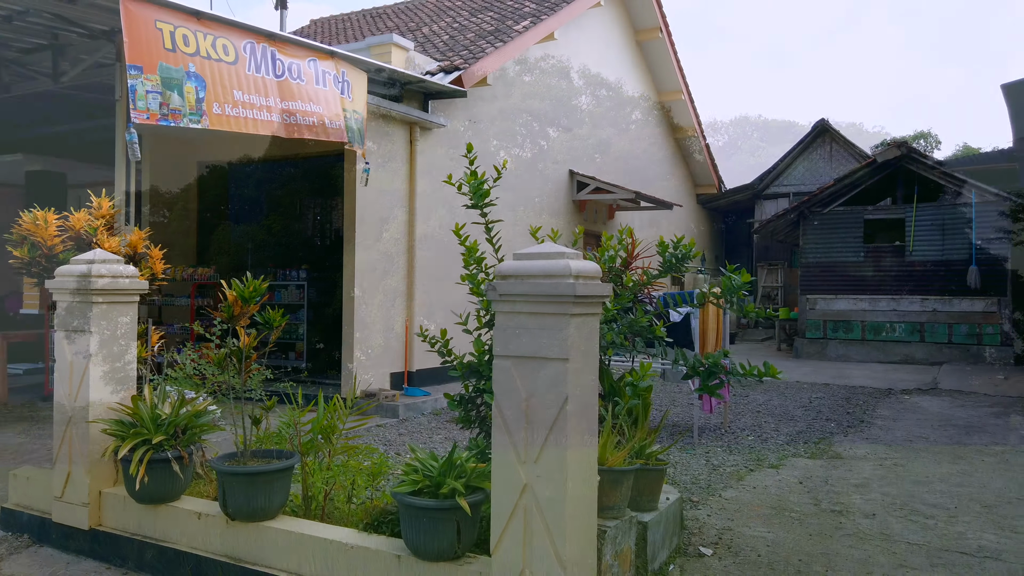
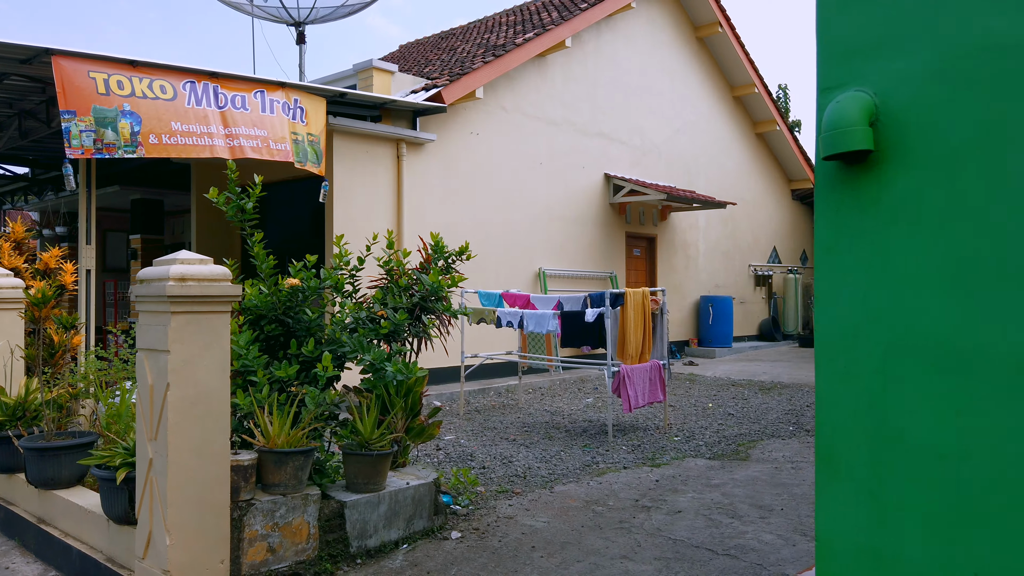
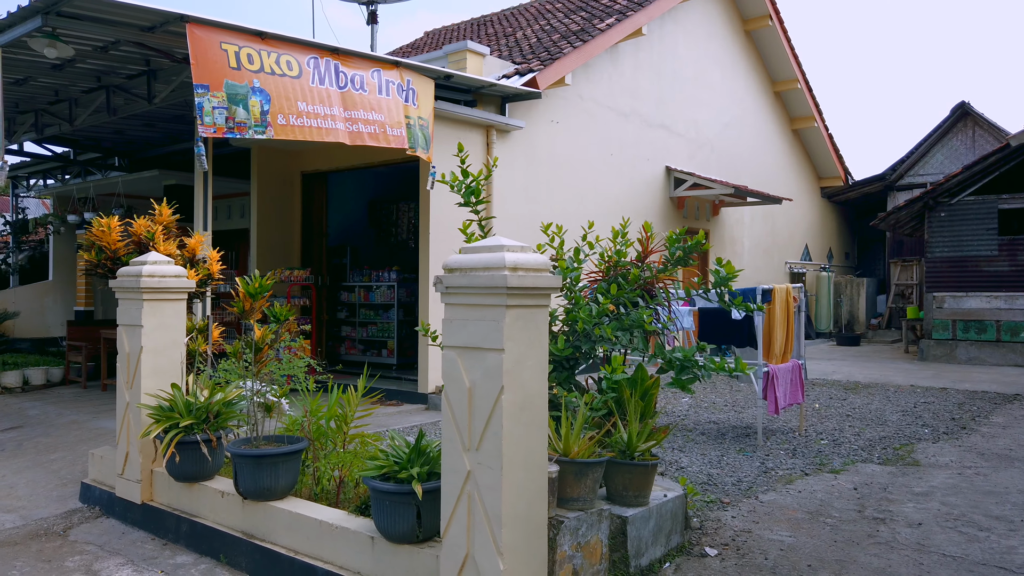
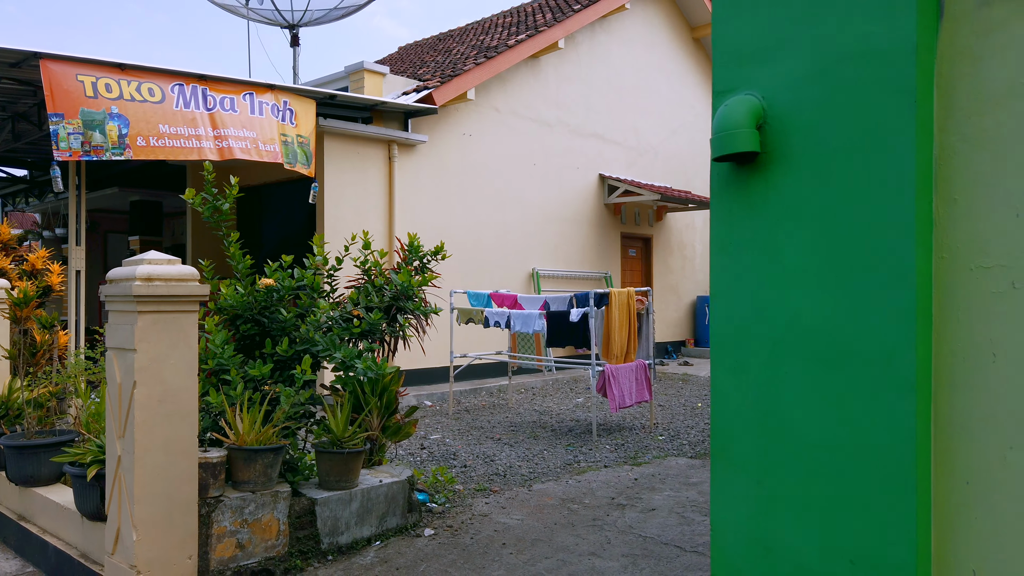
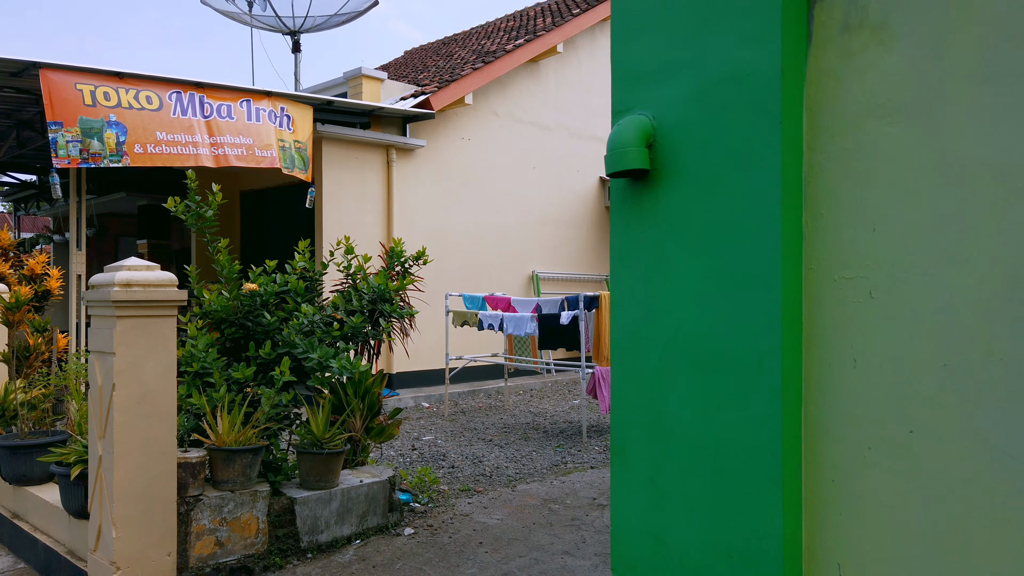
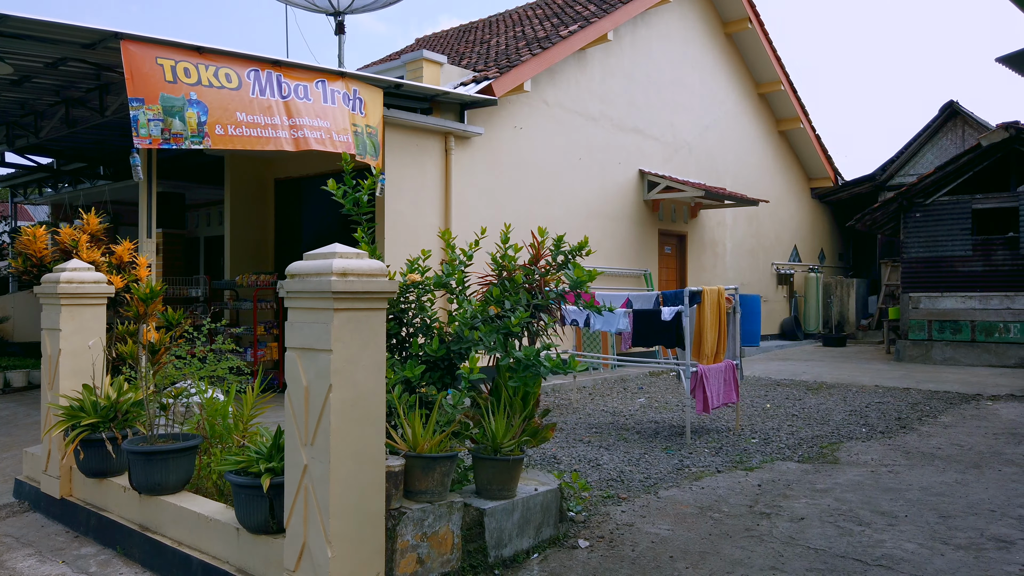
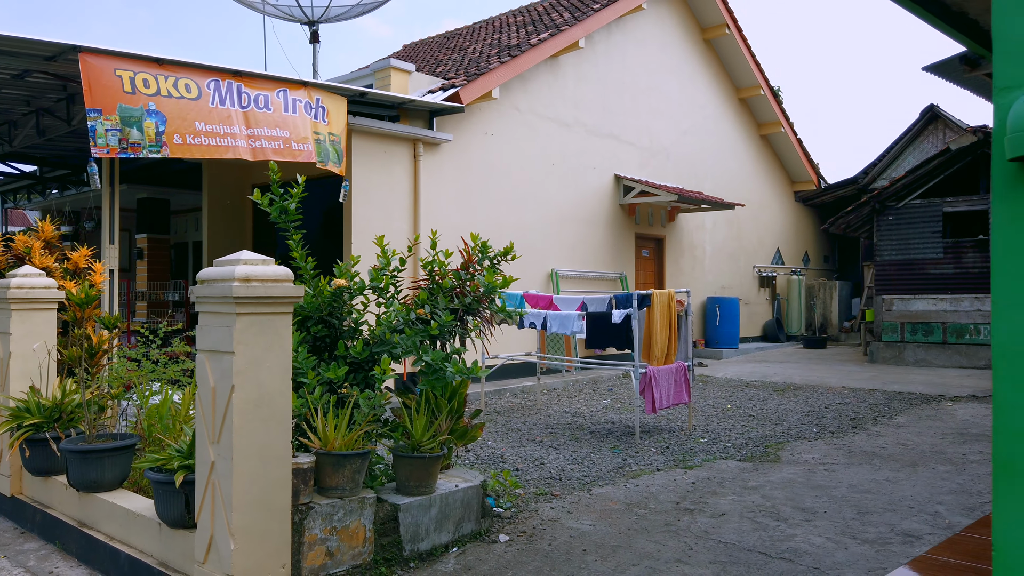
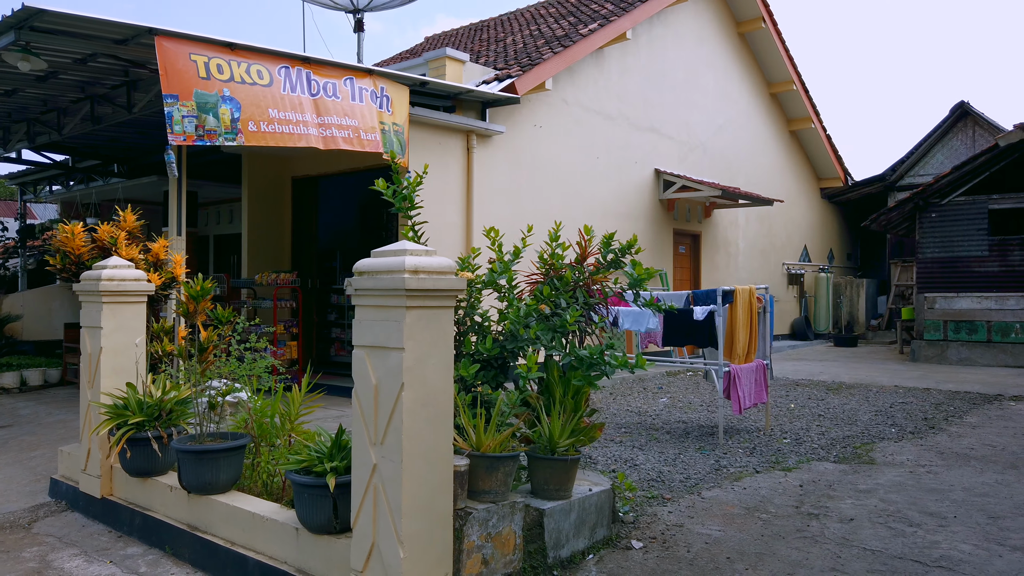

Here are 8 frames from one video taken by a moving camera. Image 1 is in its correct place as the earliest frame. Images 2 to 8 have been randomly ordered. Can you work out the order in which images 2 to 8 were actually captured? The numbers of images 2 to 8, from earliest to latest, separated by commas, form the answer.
3, 8, 6, 7, 2, 4, 5
